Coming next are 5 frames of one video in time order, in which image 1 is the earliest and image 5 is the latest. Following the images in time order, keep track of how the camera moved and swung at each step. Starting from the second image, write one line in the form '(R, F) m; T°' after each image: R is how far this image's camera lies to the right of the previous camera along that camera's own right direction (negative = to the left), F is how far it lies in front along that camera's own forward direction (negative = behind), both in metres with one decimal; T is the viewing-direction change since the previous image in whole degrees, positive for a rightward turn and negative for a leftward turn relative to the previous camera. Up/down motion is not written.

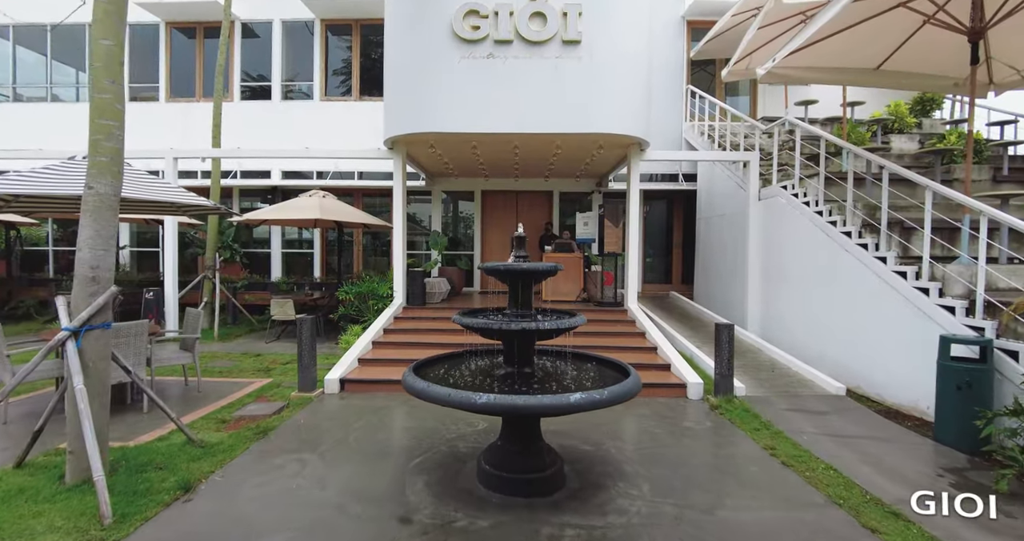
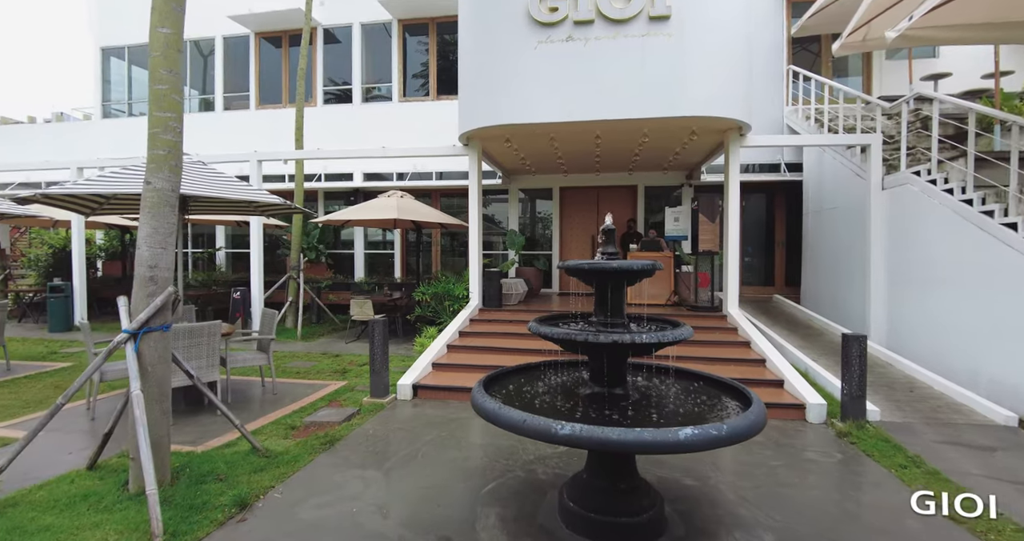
(-0.1, +0.6) m; -9°
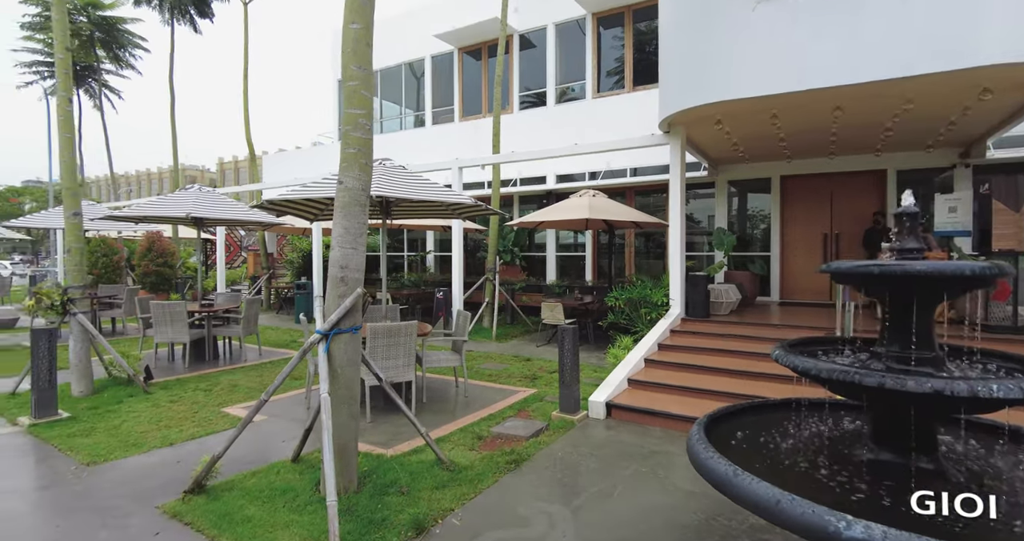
(-0.2, +0.7) m; -21°
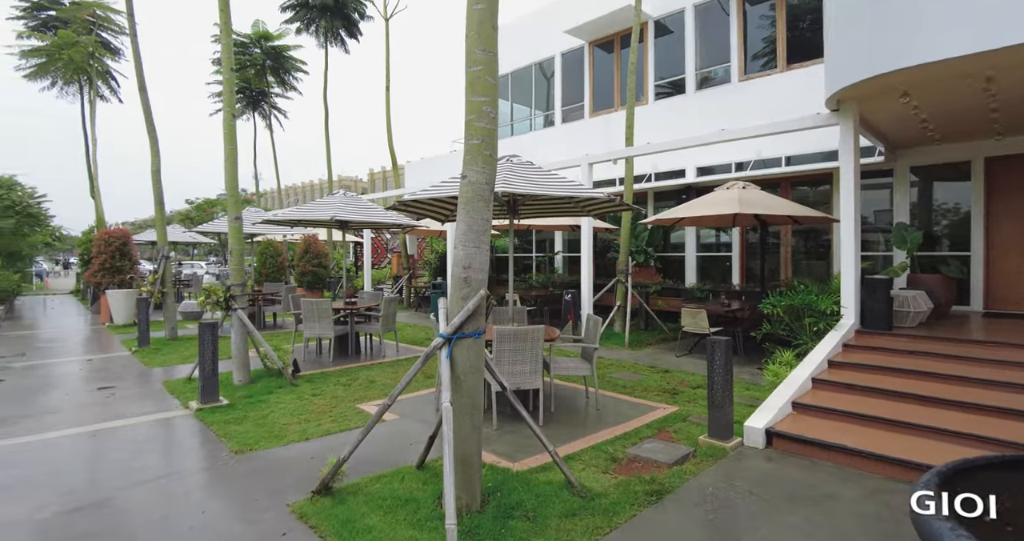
(-0.1, +0.4) m; -14°
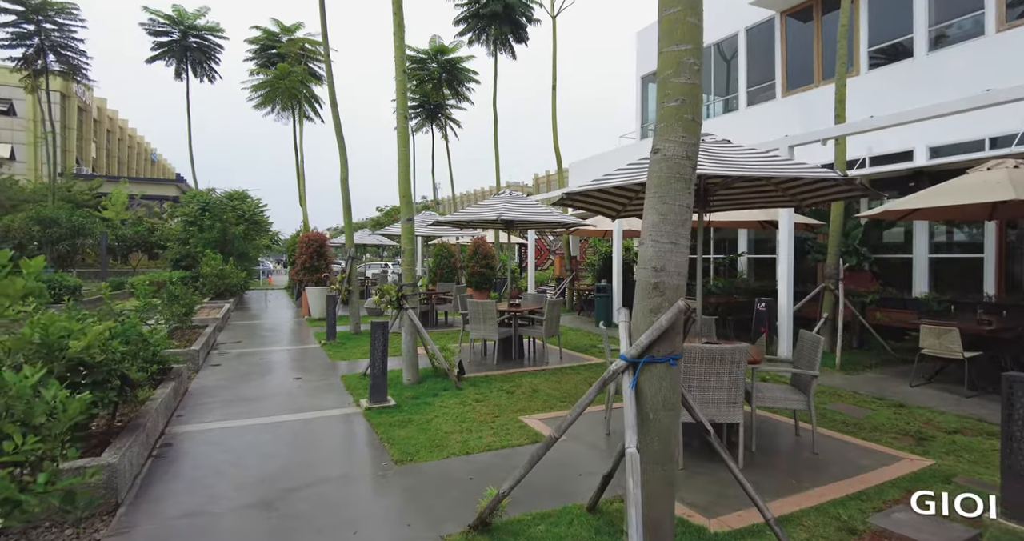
(-0.2, +0.7) m; -18°
